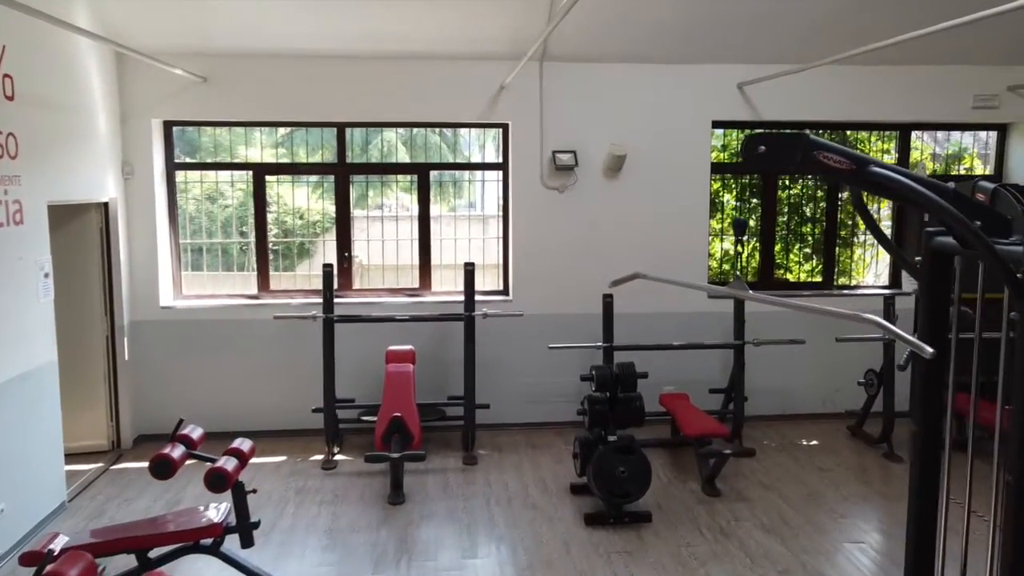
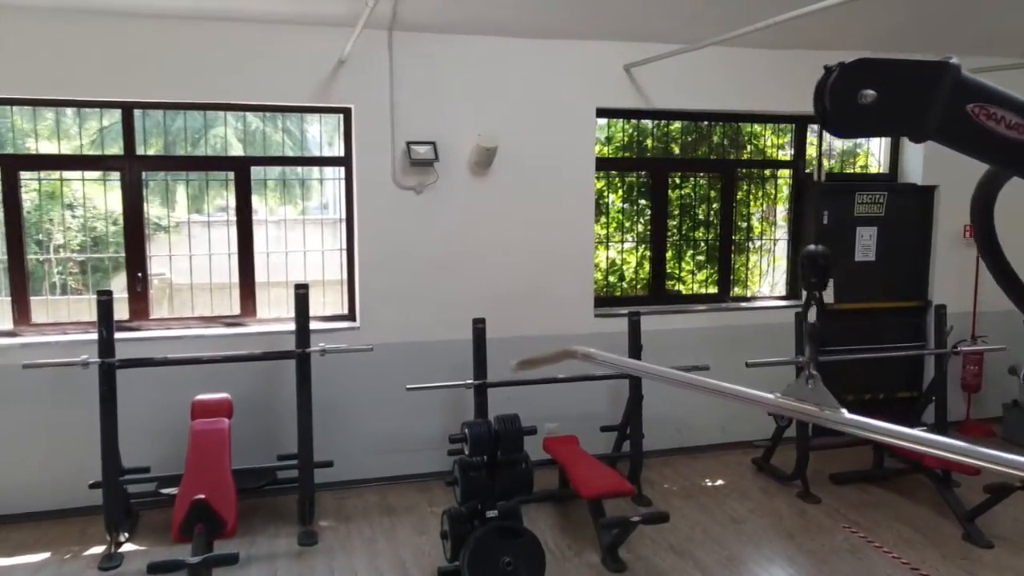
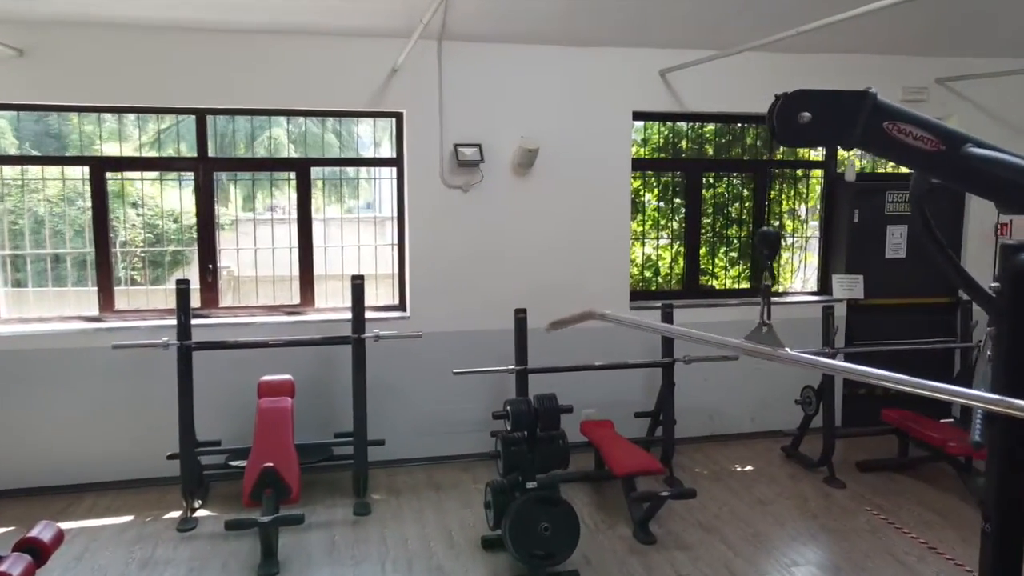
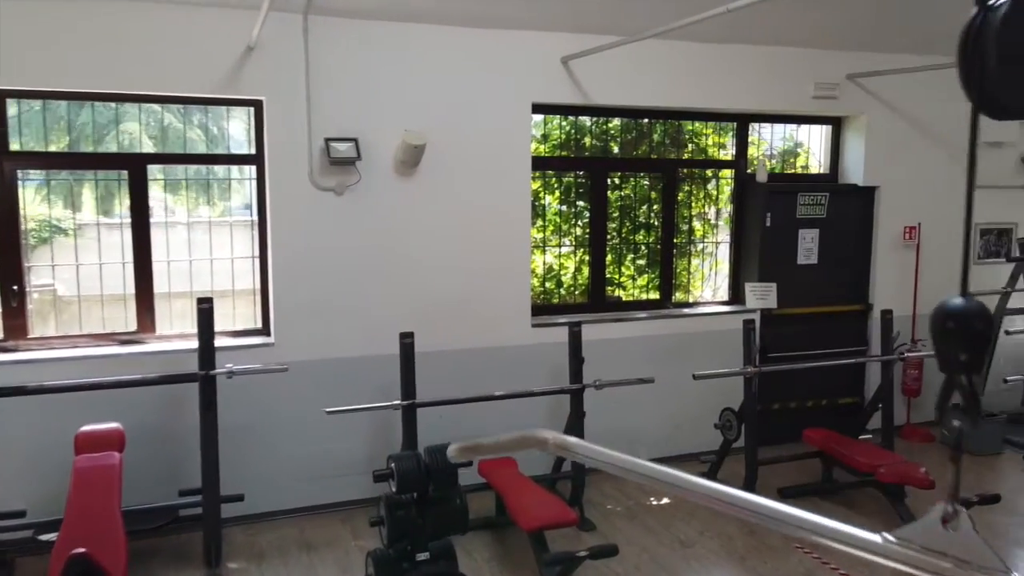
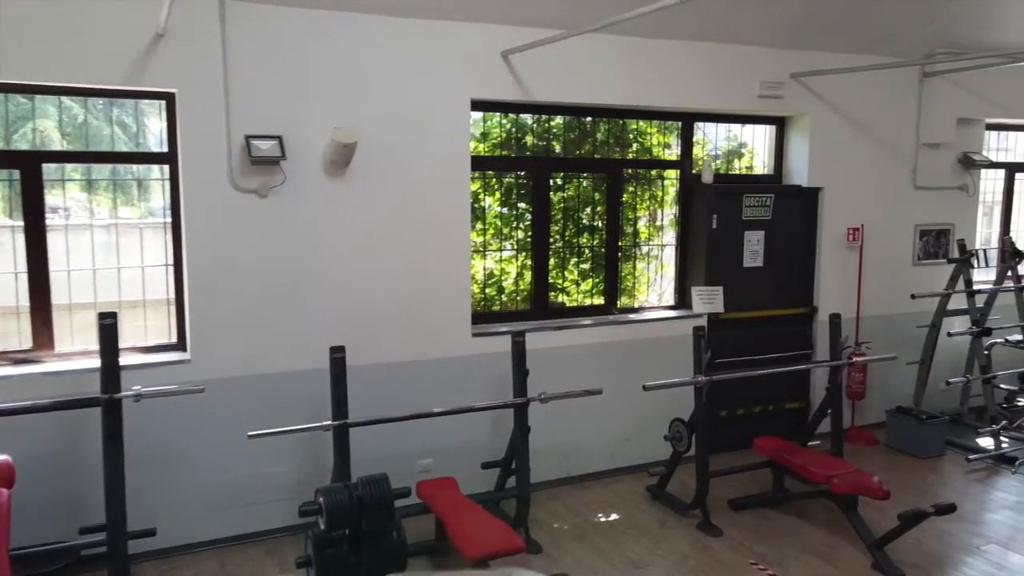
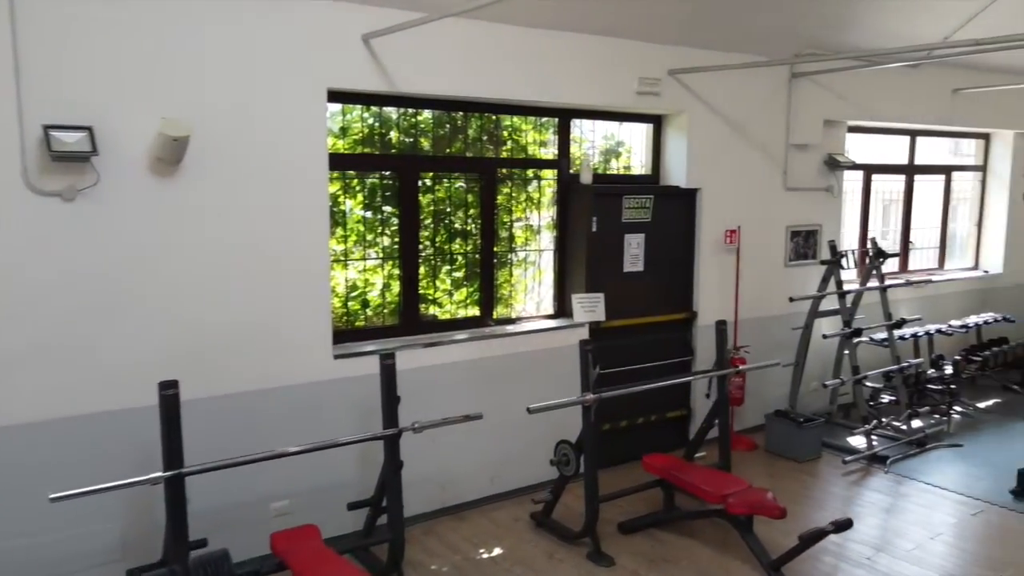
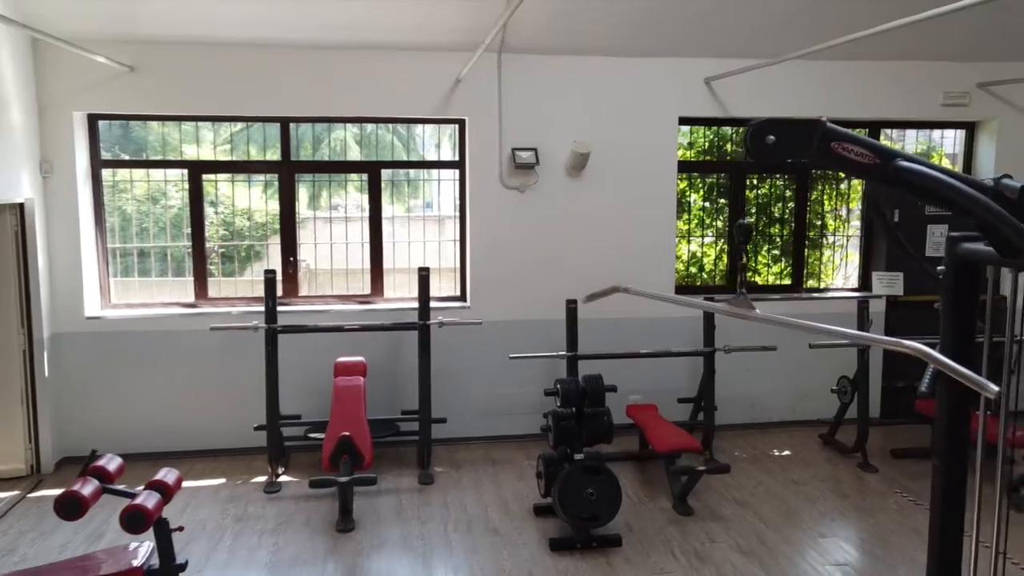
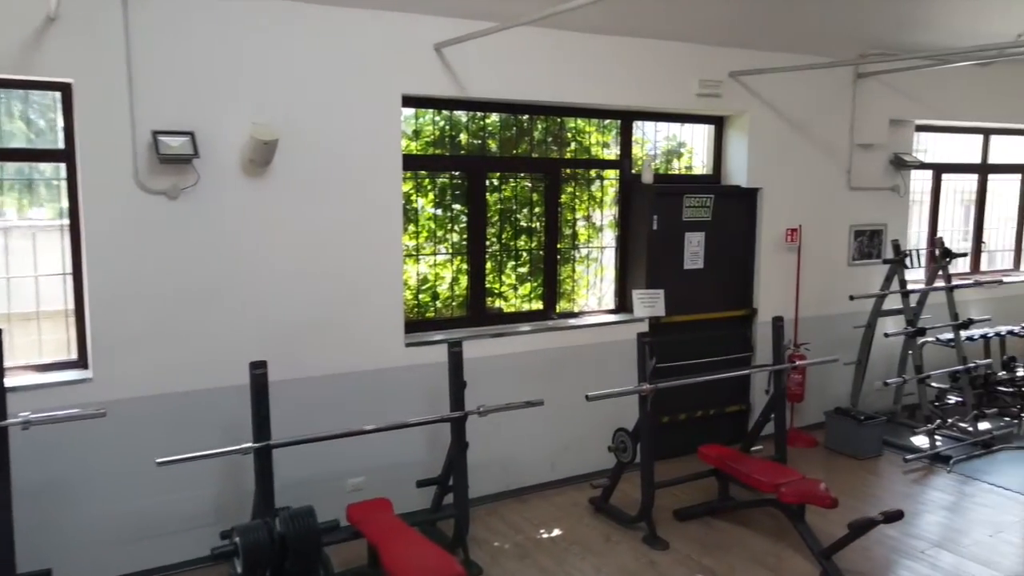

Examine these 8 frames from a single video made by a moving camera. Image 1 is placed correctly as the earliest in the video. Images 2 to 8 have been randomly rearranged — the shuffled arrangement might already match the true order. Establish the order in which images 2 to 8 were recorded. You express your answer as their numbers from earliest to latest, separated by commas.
7, 3, 2, 4, 5, 8, 6
